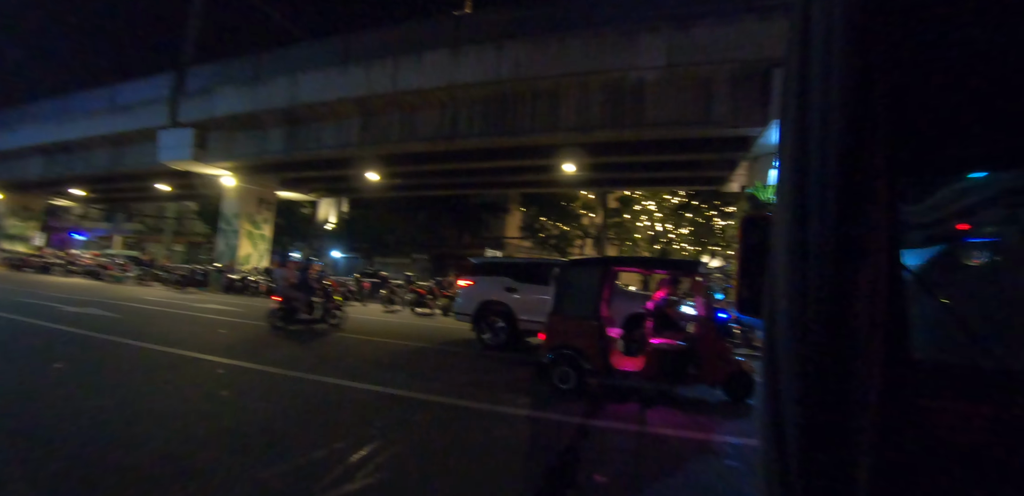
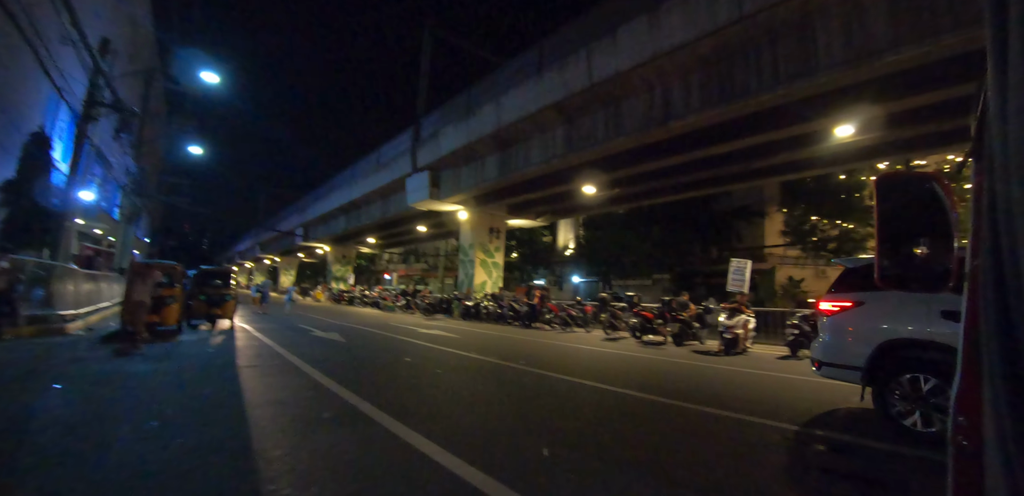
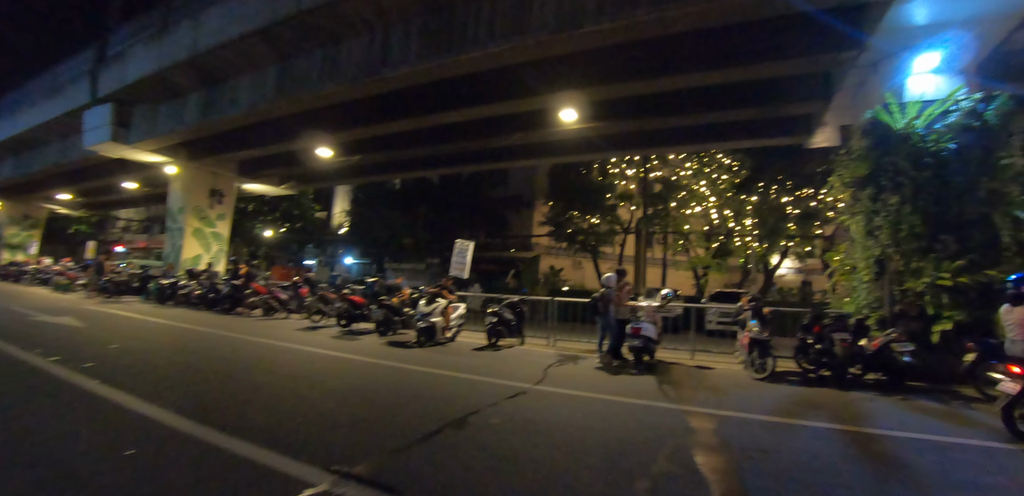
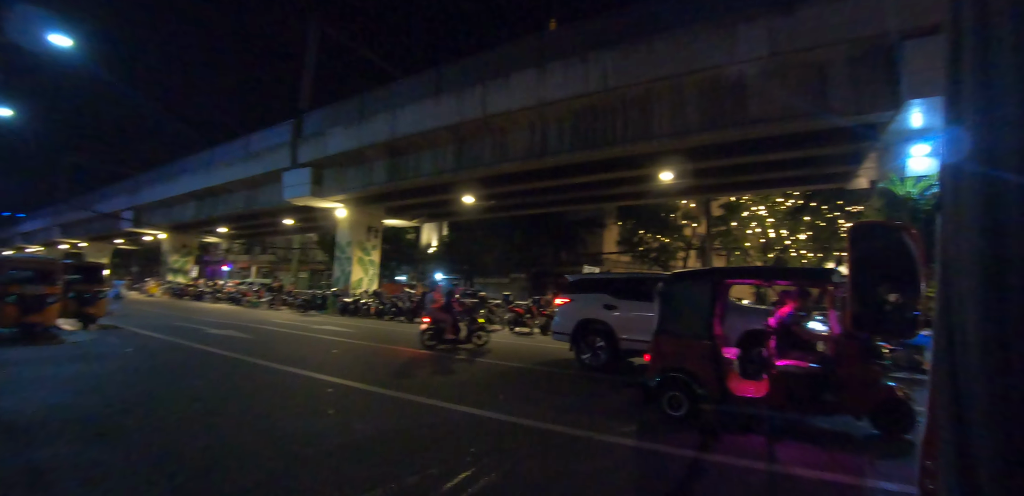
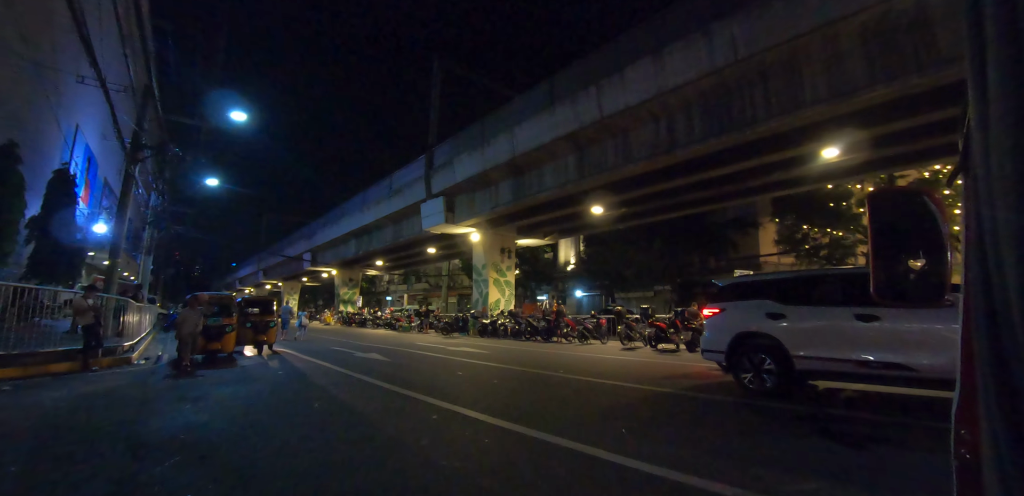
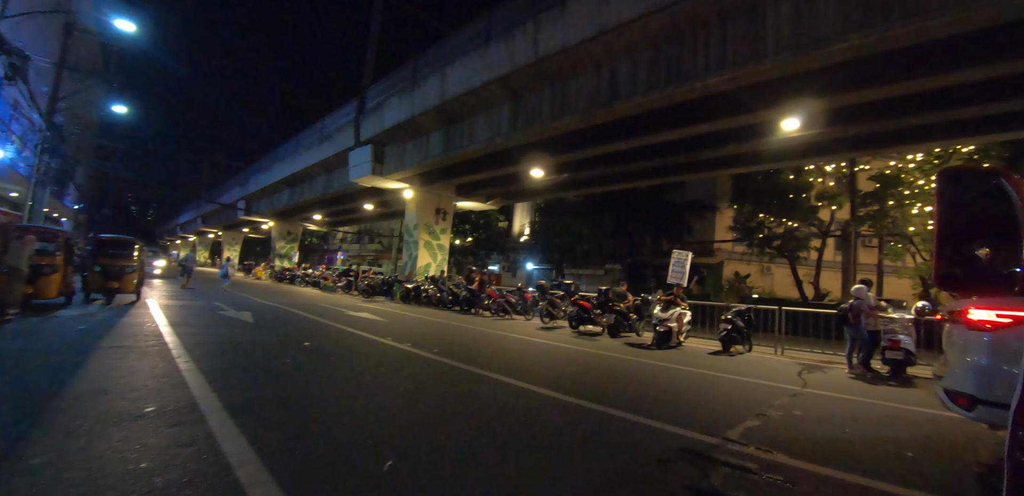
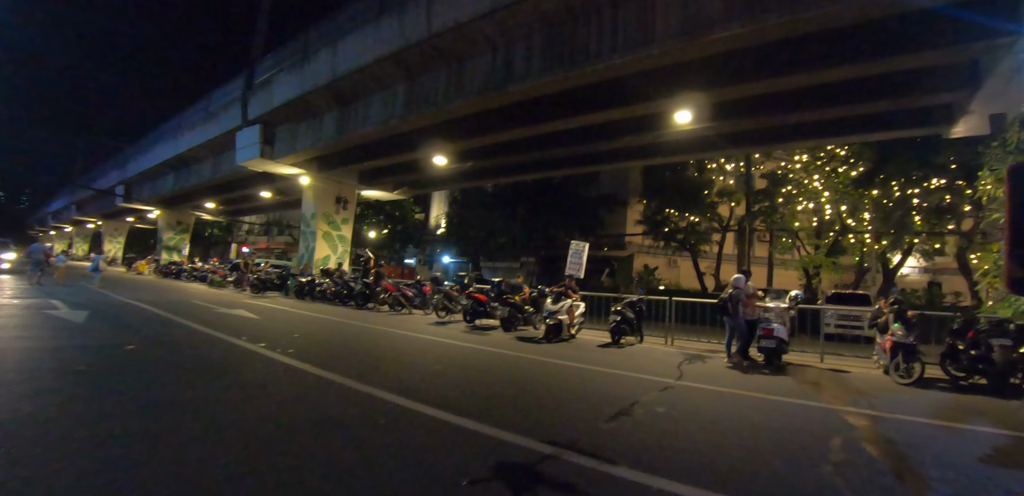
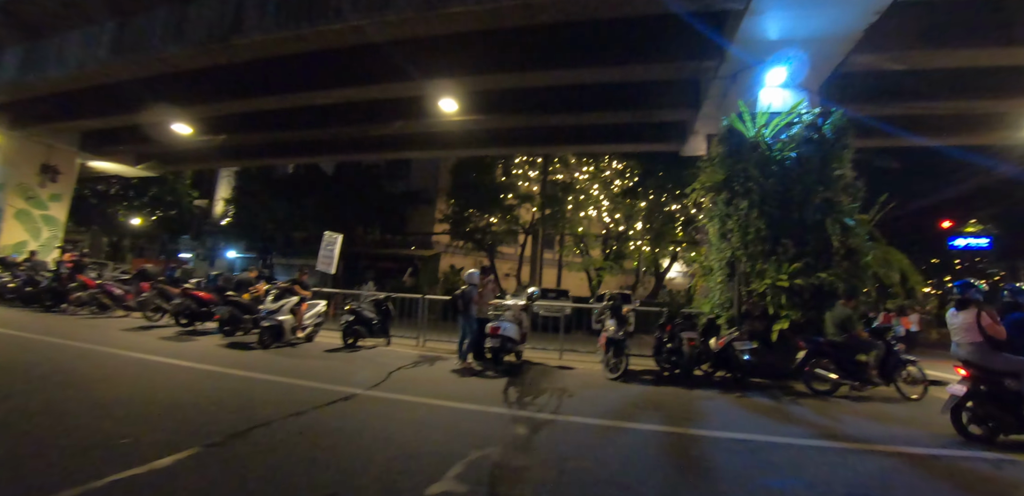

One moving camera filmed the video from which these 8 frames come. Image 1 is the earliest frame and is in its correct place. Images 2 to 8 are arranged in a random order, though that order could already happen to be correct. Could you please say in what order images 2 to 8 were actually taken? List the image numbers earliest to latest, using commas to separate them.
4, 5, 2, 6, 7, 3, 8
